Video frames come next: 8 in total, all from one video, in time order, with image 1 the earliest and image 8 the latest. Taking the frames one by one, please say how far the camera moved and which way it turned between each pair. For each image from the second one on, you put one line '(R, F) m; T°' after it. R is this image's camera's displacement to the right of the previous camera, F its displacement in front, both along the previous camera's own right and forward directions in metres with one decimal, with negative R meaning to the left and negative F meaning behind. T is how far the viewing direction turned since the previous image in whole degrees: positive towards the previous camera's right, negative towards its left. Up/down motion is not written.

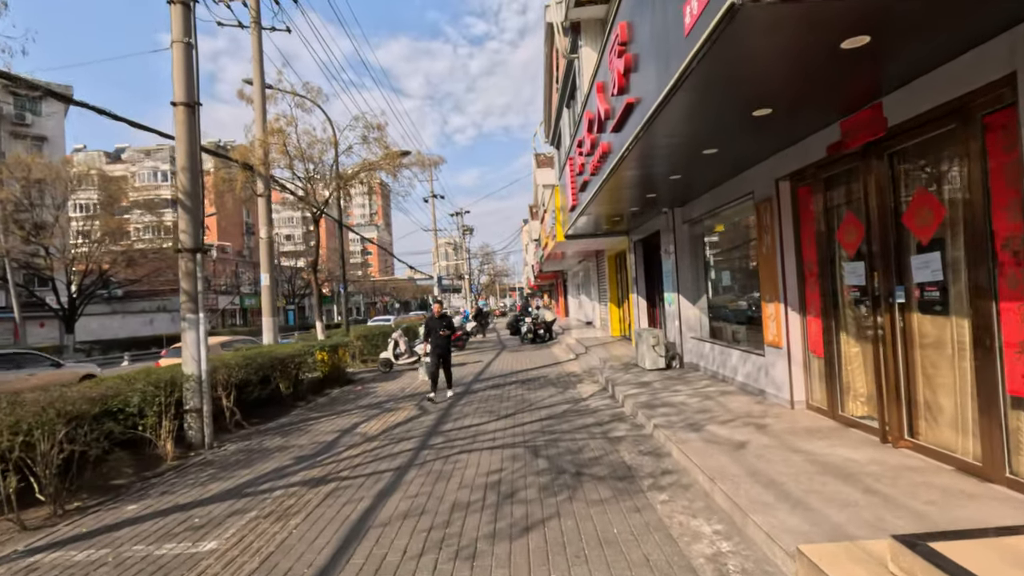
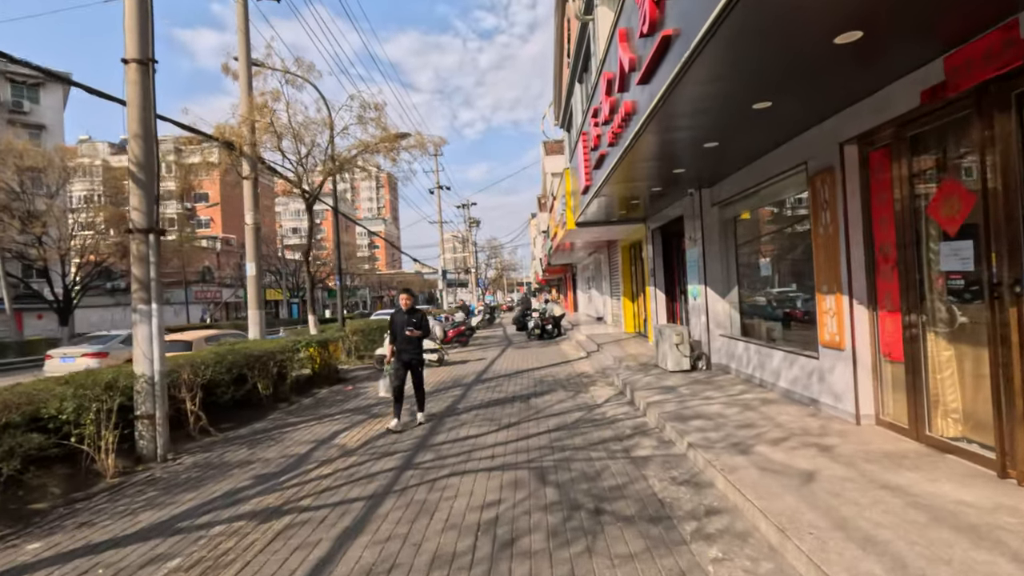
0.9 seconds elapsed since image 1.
(0.0, +1.2) m; -1°
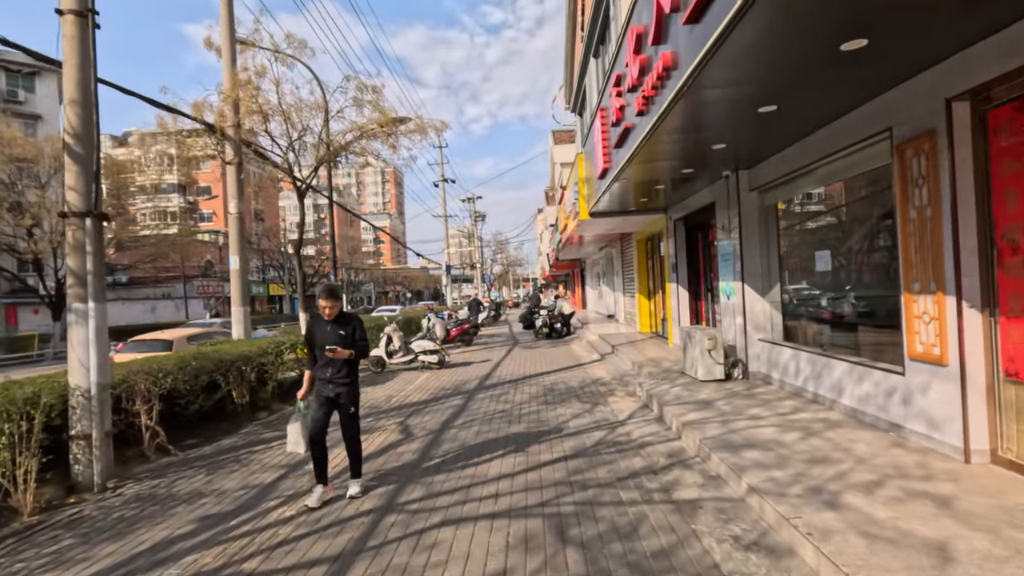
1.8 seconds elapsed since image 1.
(0.0, +1.2) m; -1°
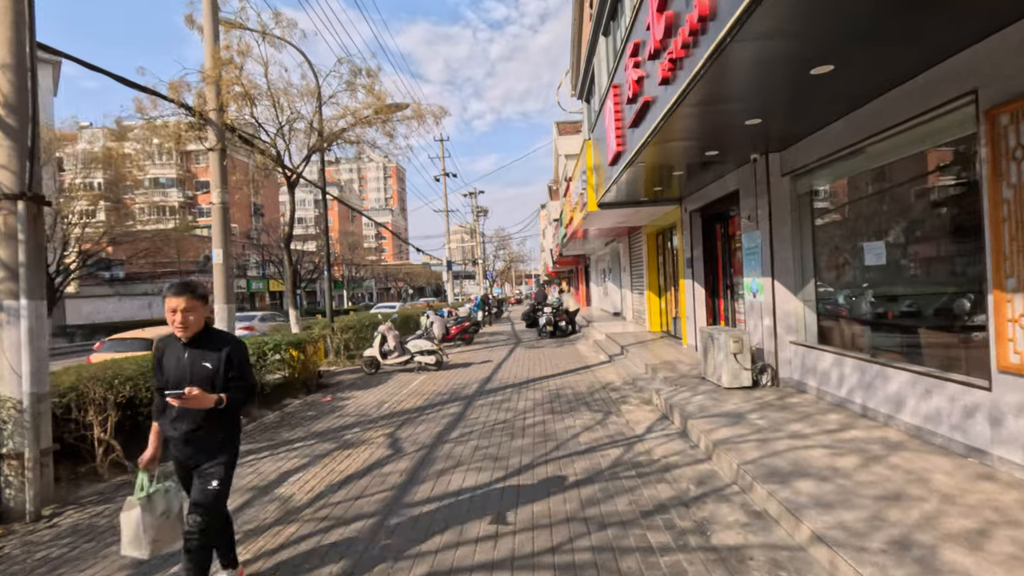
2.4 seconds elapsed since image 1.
(0.0, +0.8) m; 0°
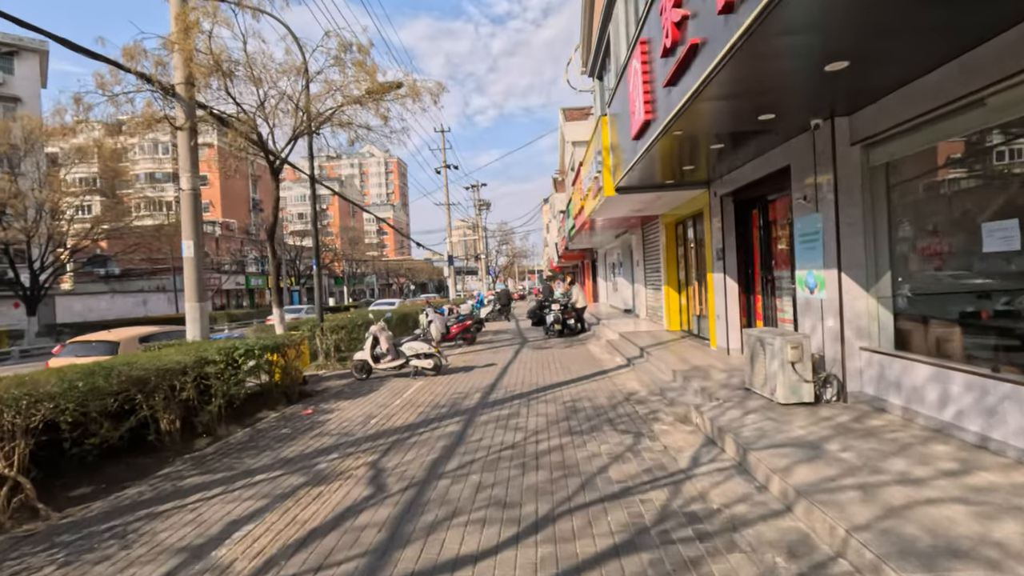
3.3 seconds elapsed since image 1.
(-0.1, +1.3) m; 0°
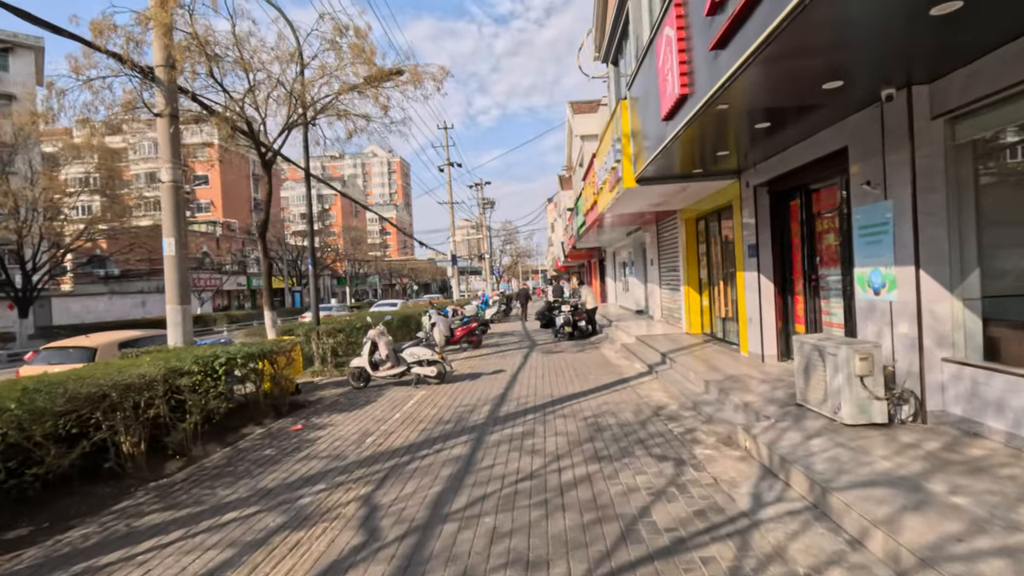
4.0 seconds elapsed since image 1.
(-0.1, +0.9) m; 0°
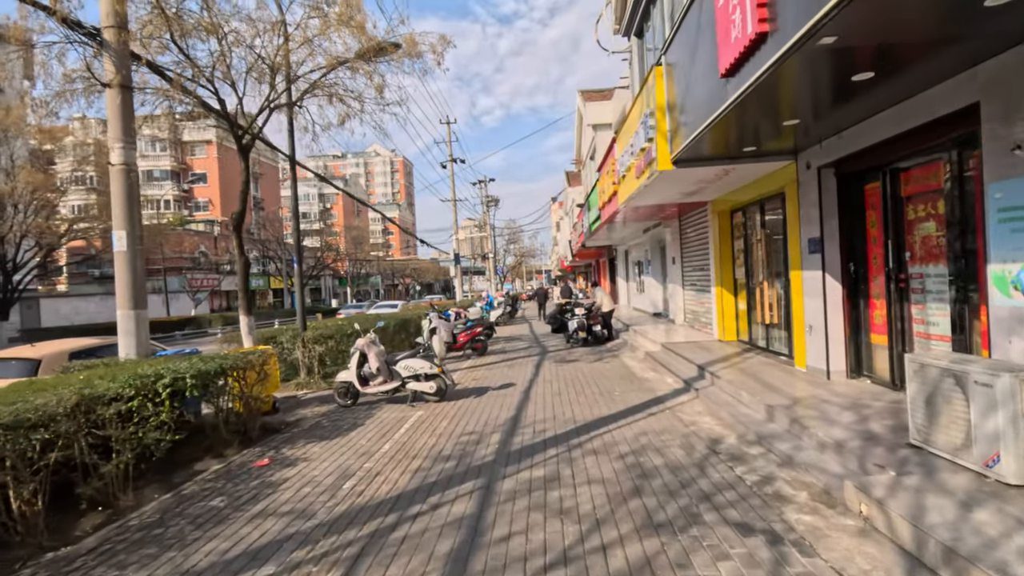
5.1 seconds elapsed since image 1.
(-0.1, +1.5) m; 0°
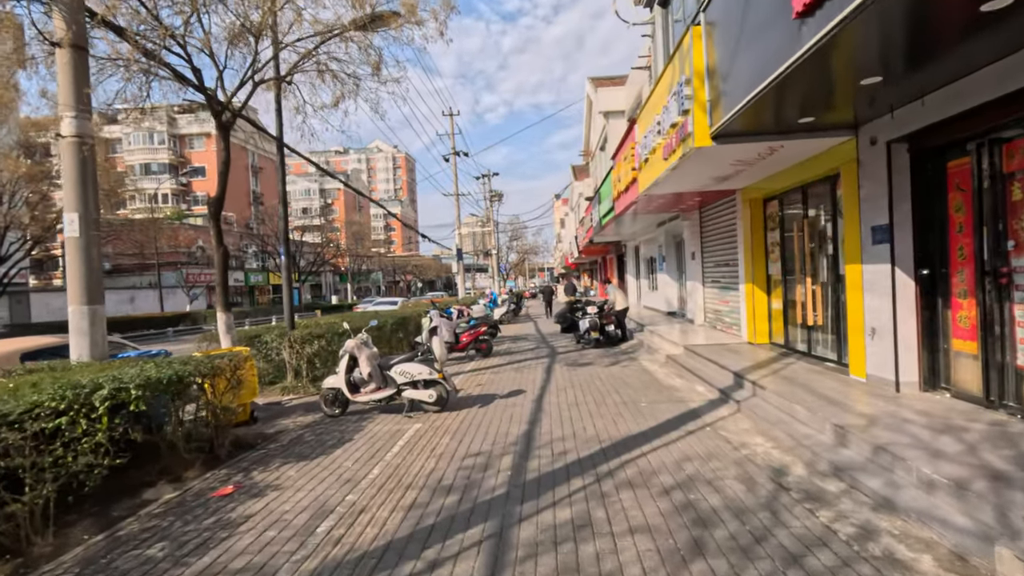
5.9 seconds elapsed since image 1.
(-0.1, +1.1) m; 0°
